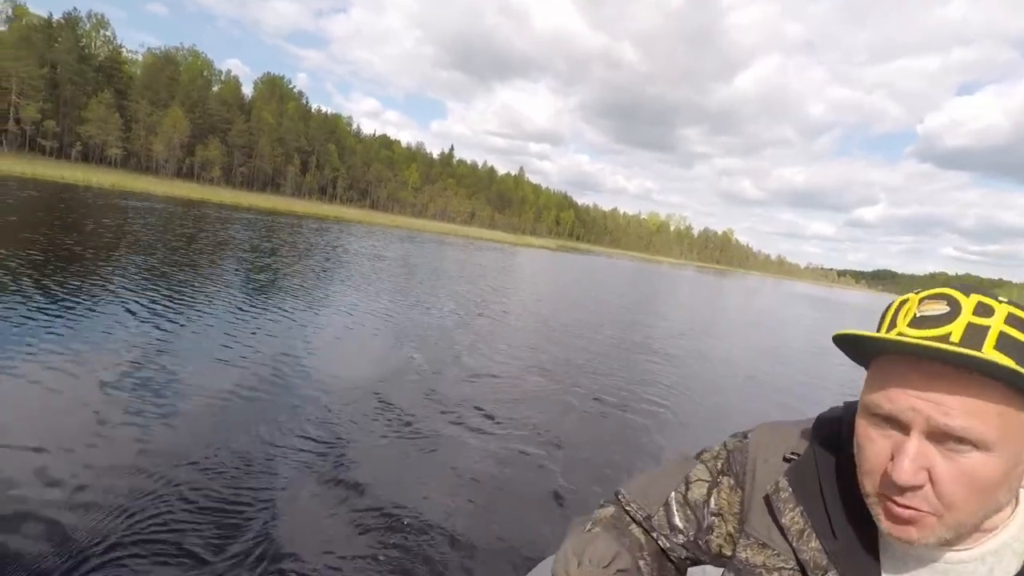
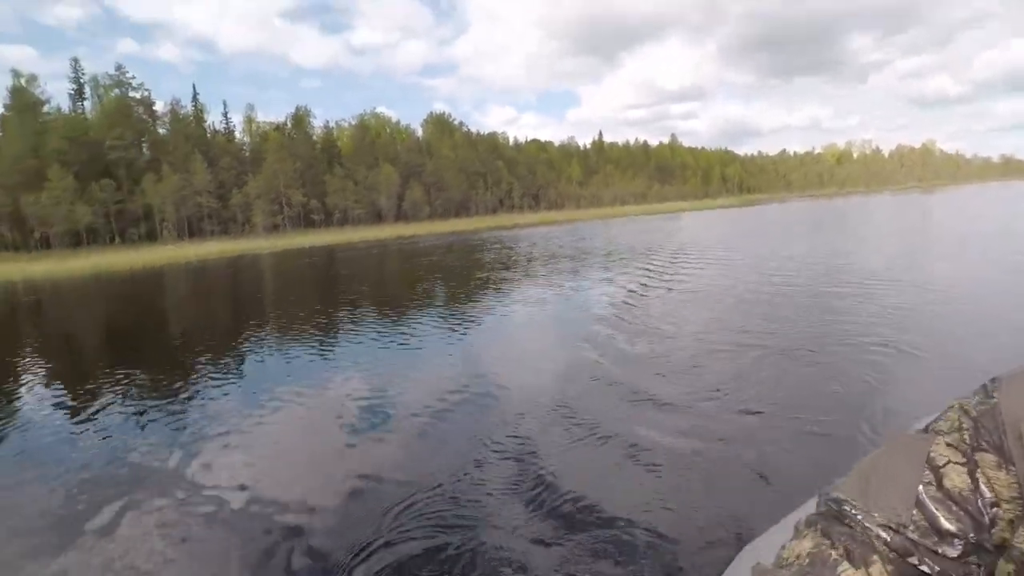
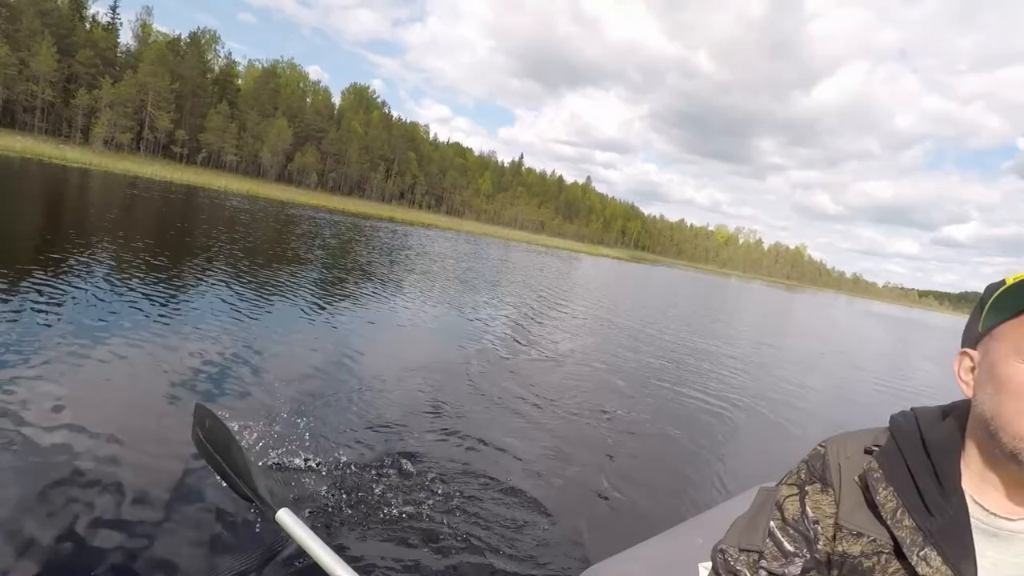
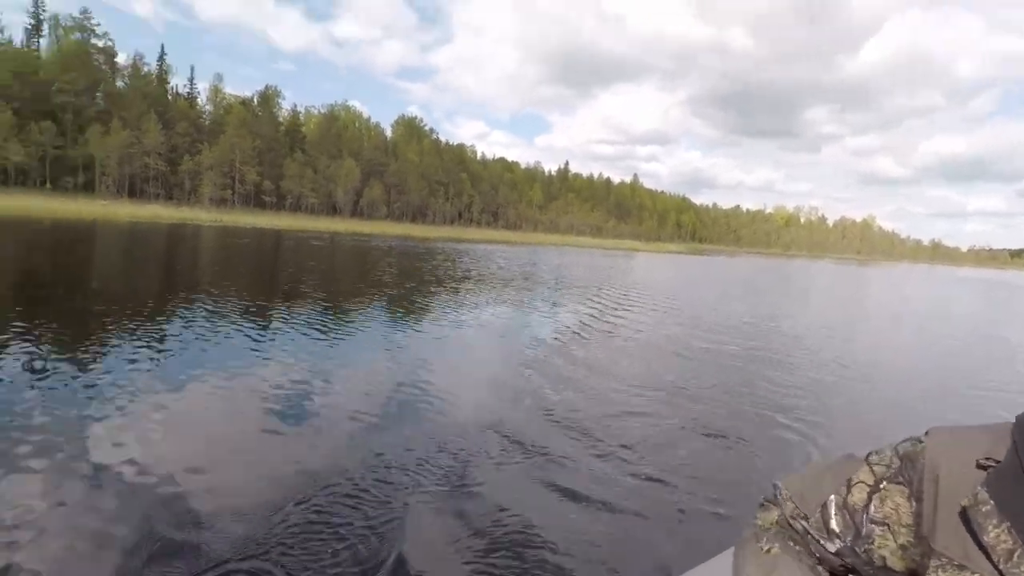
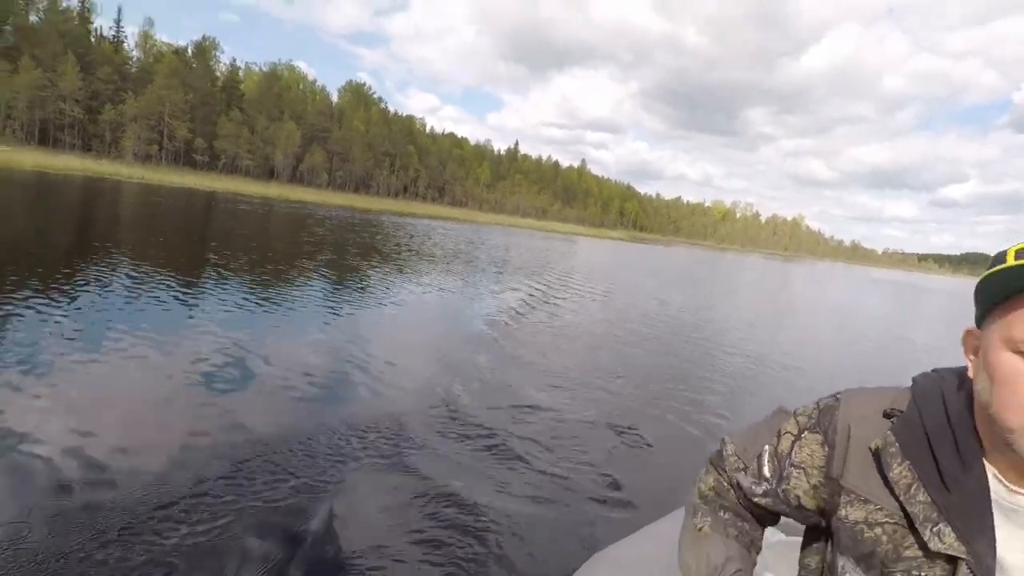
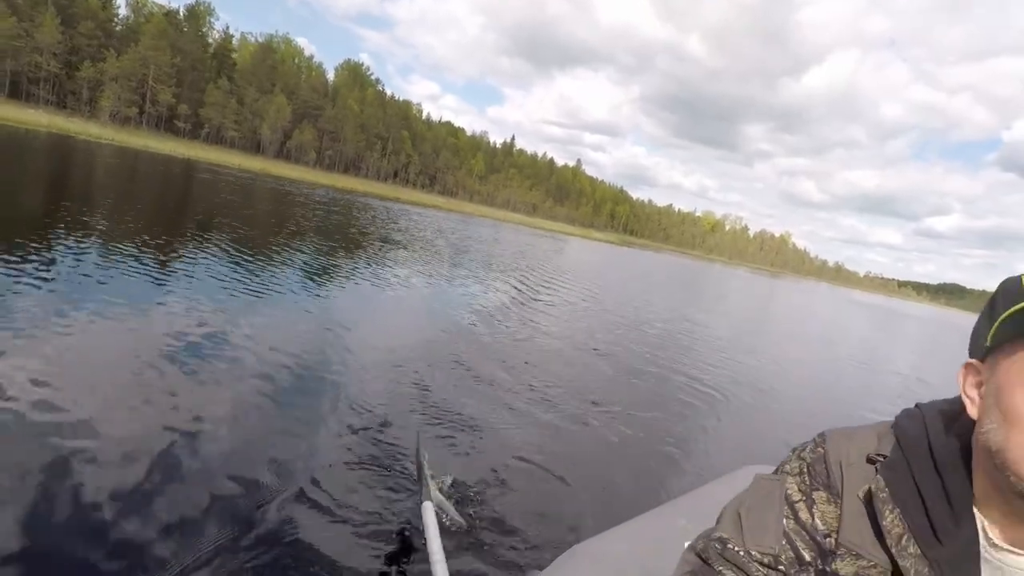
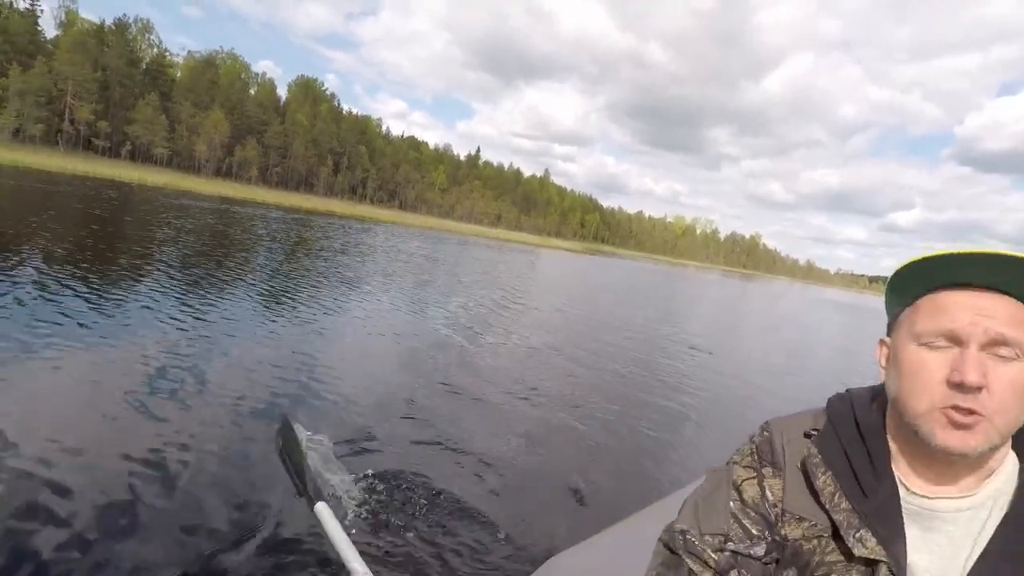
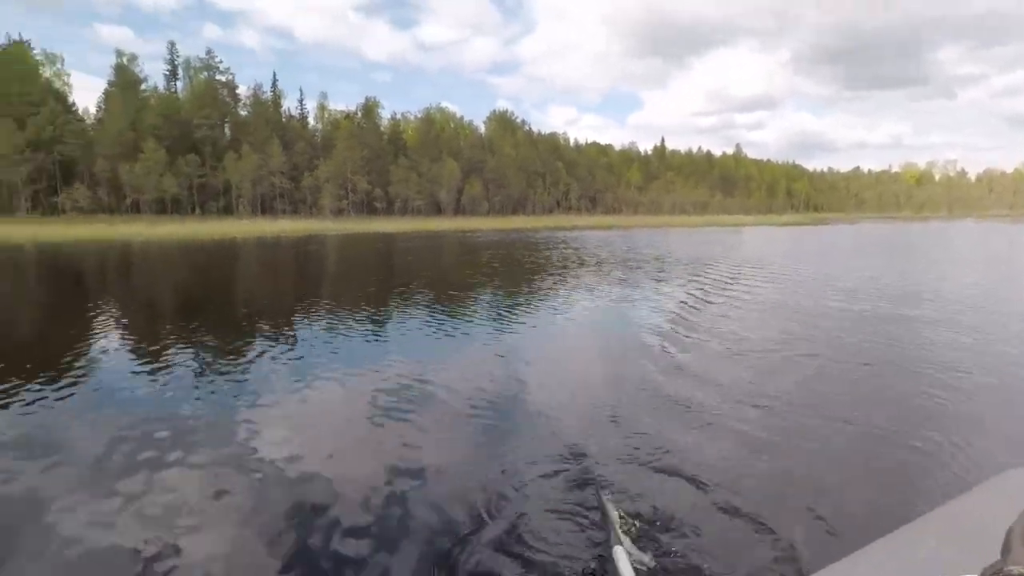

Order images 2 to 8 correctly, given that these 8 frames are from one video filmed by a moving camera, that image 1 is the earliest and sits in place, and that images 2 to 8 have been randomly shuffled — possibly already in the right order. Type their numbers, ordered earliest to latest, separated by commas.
7, 3, 6, 5, 4, 2, 8
